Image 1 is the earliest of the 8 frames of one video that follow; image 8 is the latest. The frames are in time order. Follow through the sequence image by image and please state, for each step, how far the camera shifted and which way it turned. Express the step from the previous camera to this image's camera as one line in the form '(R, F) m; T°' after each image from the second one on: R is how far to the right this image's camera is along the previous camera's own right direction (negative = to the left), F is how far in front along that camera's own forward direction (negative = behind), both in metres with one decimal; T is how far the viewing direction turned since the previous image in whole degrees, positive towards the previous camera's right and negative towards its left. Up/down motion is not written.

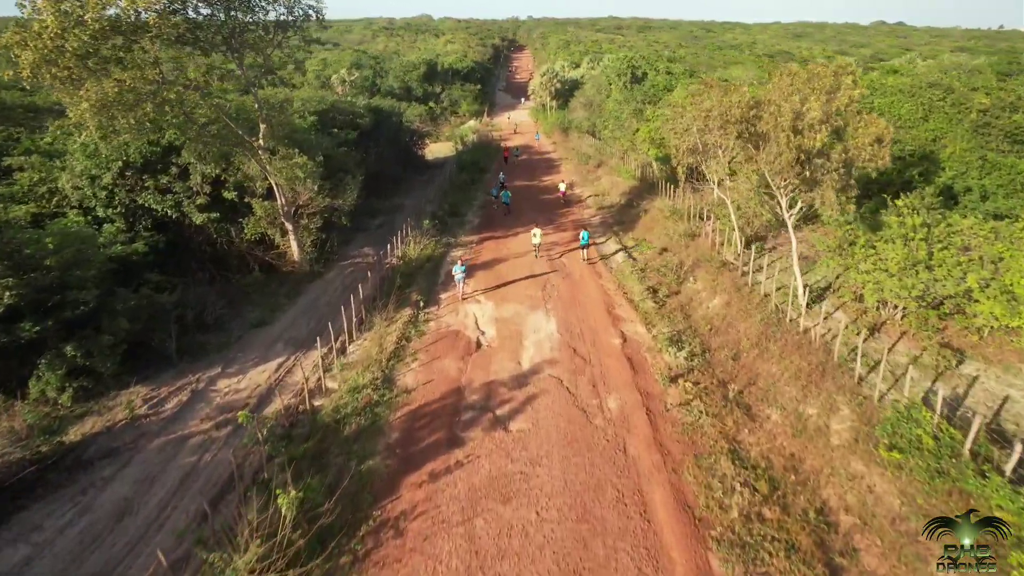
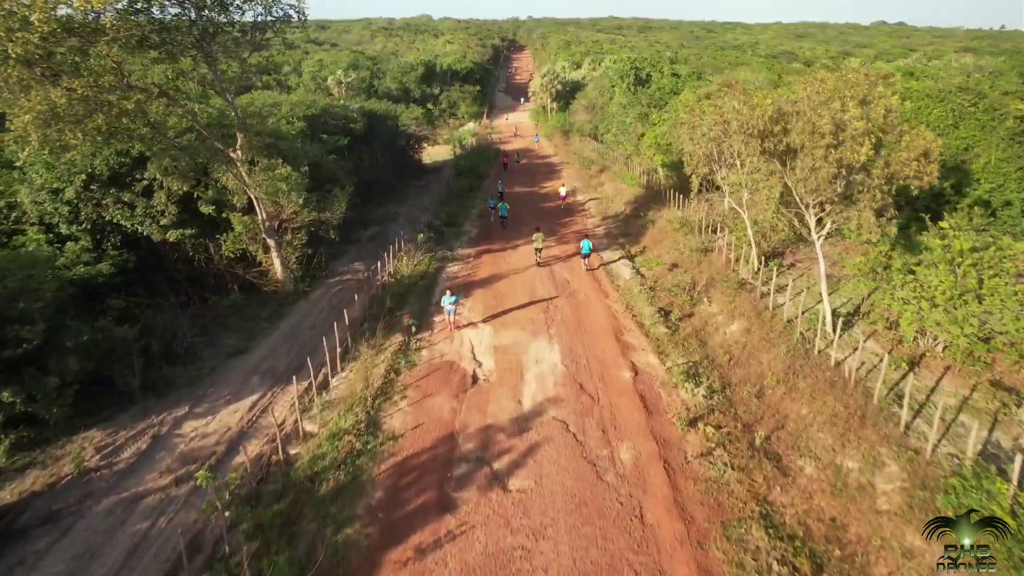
(0.0, +1.3) m; 0°
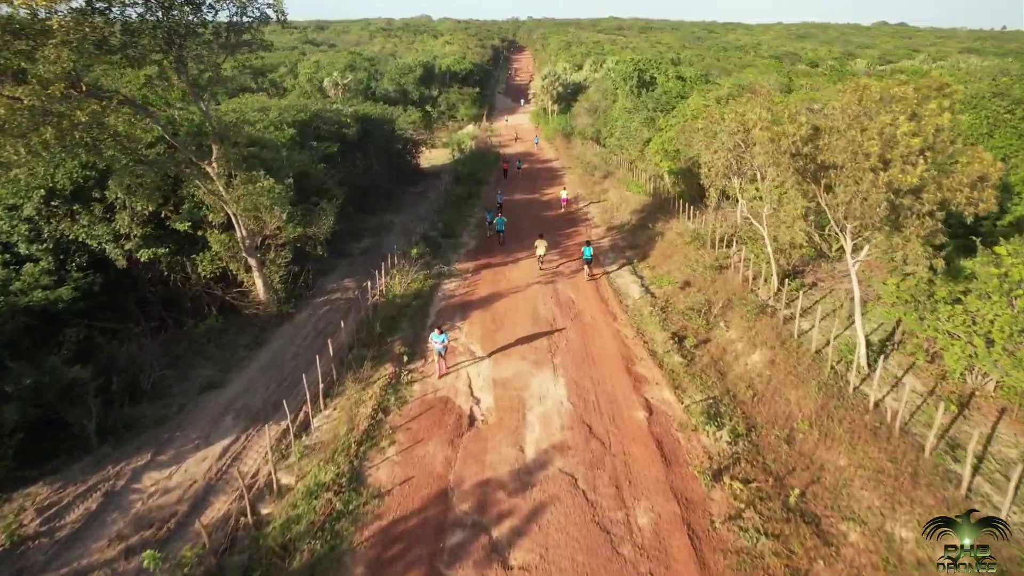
(0.0, +1.2) m; 0°
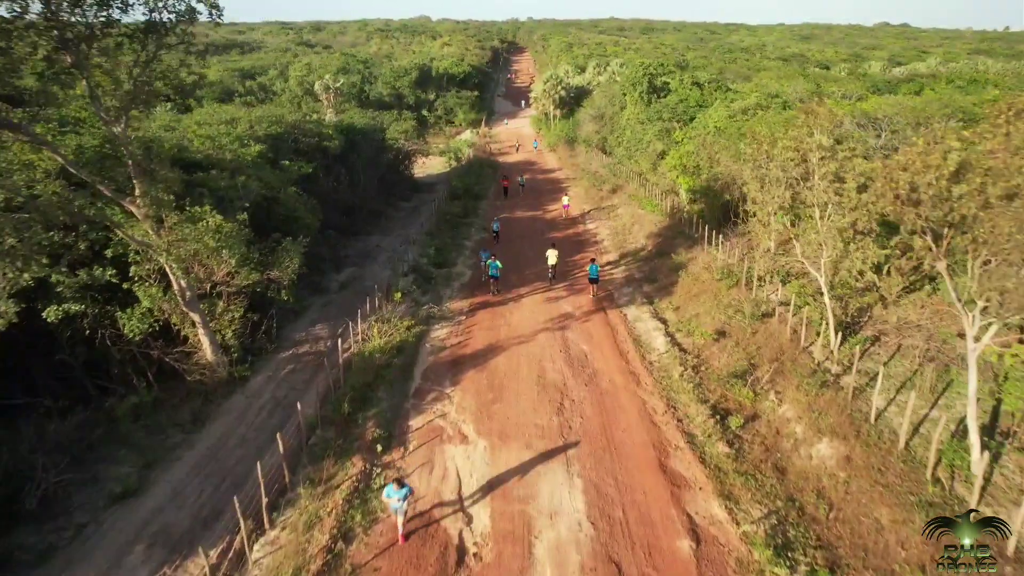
(0.0, +2.8) m; 0°
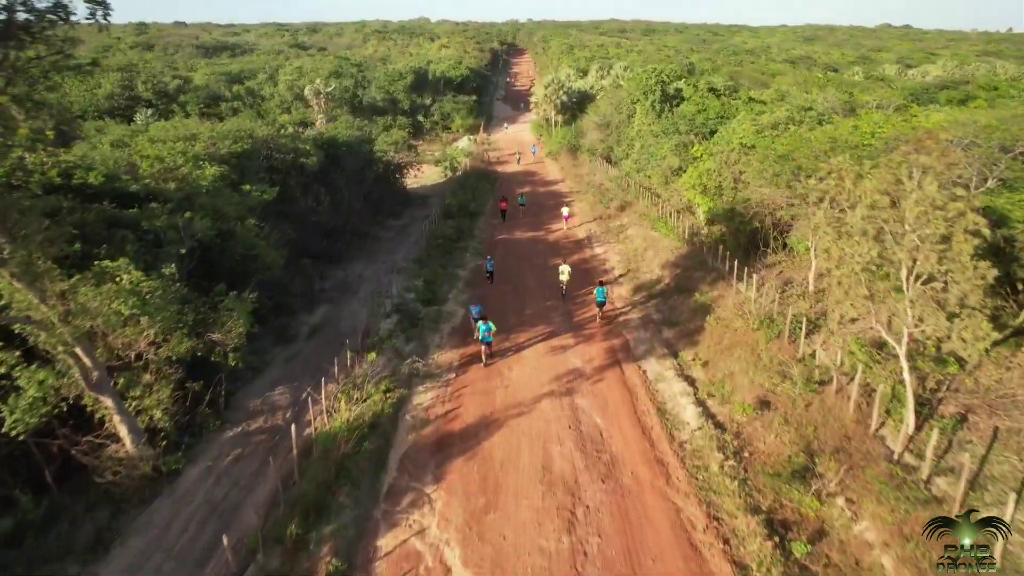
(0.0, +2.6) m; 0°
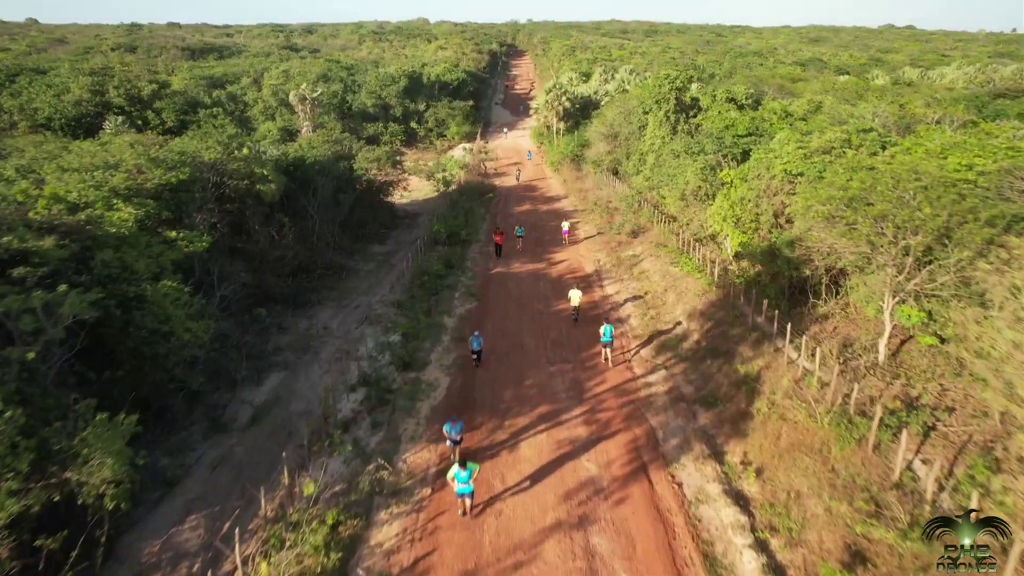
(+0.1, +3.5) m; 0°
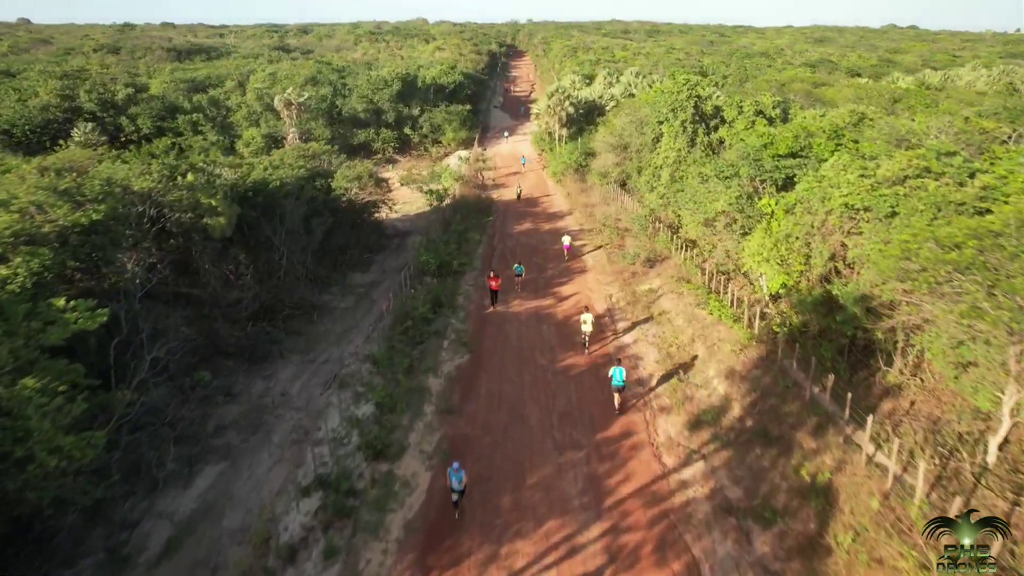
(0.0, +3.1) m; 0°
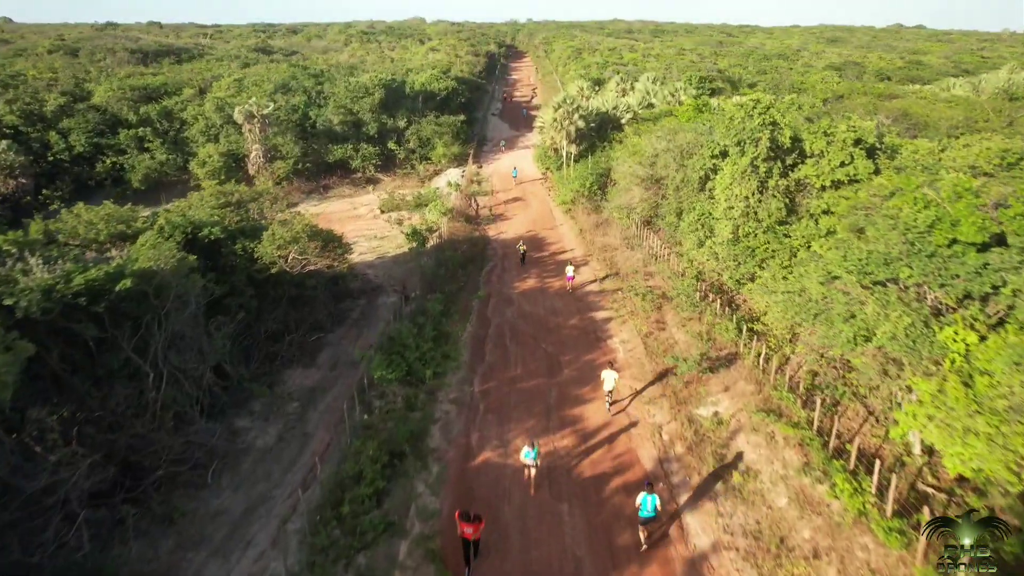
(0.0, +6.9) m; 0°
